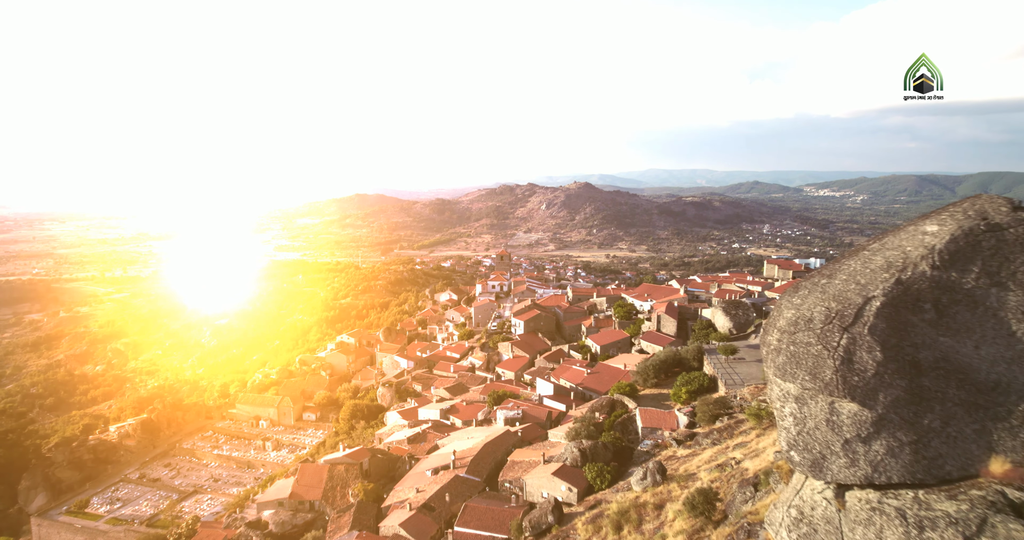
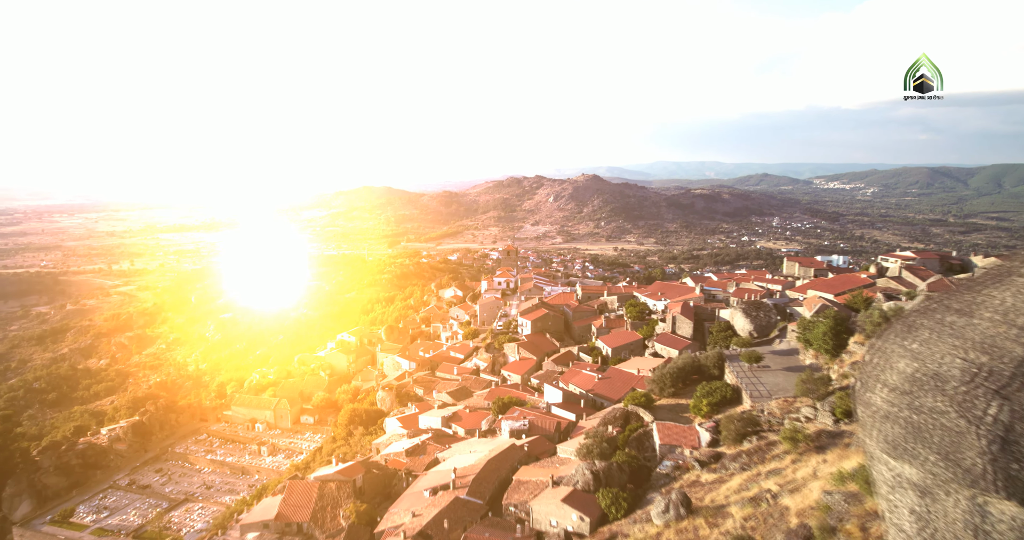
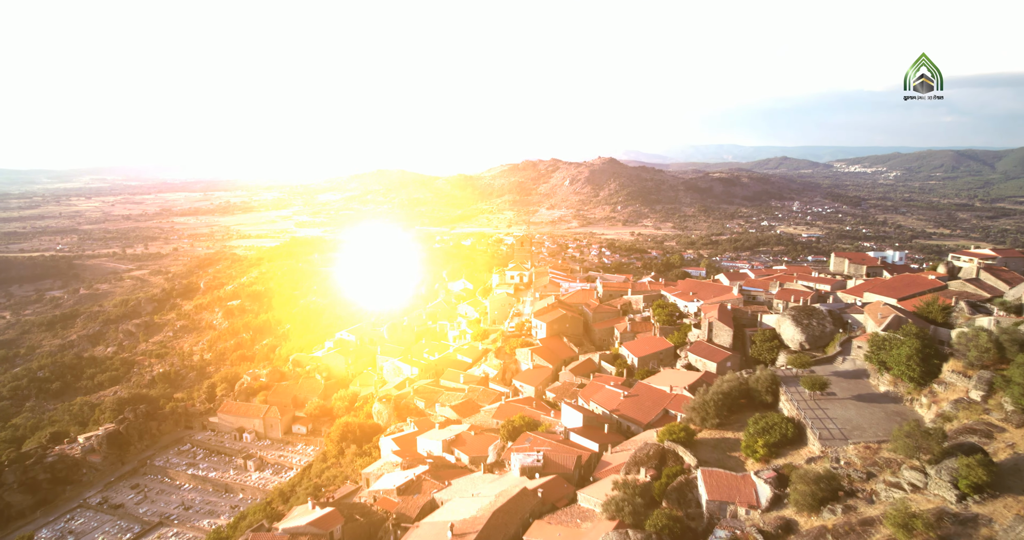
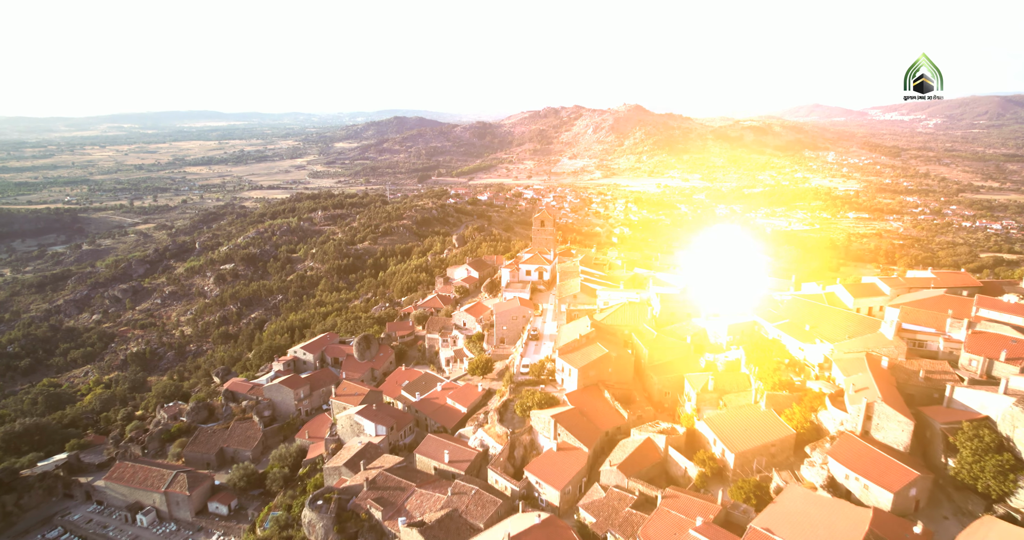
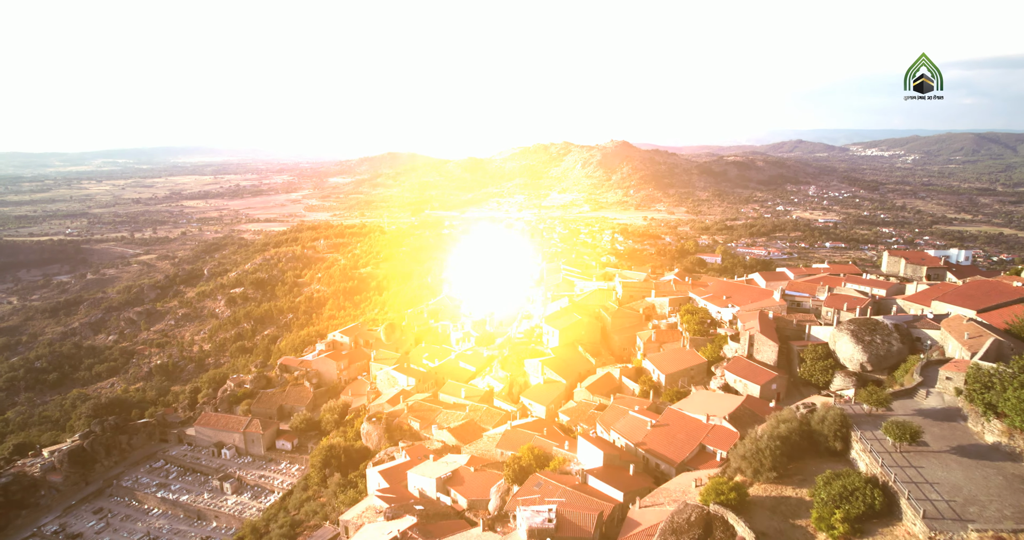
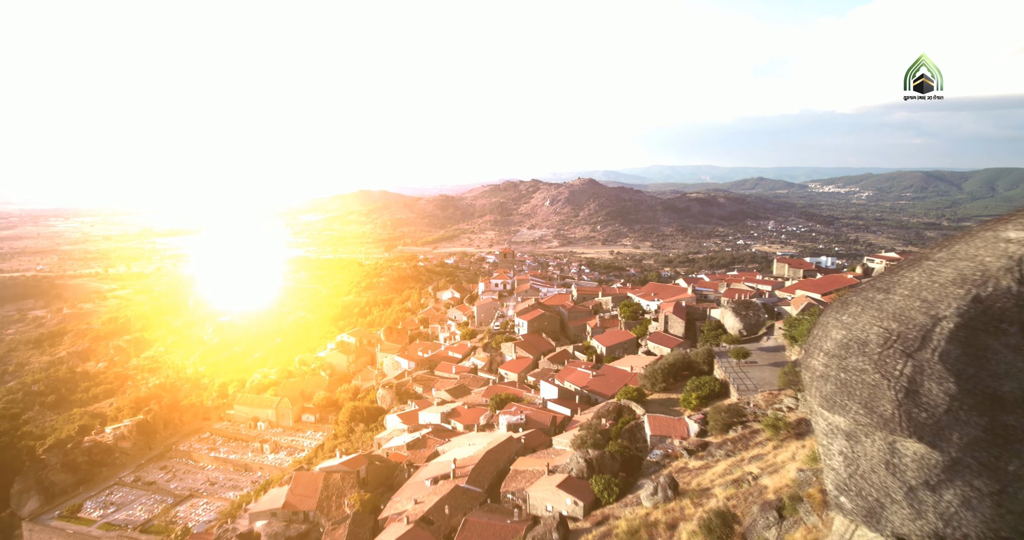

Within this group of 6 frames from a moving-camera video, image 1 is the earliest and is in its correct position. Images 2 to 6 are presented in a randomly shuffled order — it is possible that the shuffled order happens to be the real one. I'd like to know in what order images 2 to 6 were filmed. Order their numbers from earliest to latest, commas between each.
6, 2, 3, 5, 4
